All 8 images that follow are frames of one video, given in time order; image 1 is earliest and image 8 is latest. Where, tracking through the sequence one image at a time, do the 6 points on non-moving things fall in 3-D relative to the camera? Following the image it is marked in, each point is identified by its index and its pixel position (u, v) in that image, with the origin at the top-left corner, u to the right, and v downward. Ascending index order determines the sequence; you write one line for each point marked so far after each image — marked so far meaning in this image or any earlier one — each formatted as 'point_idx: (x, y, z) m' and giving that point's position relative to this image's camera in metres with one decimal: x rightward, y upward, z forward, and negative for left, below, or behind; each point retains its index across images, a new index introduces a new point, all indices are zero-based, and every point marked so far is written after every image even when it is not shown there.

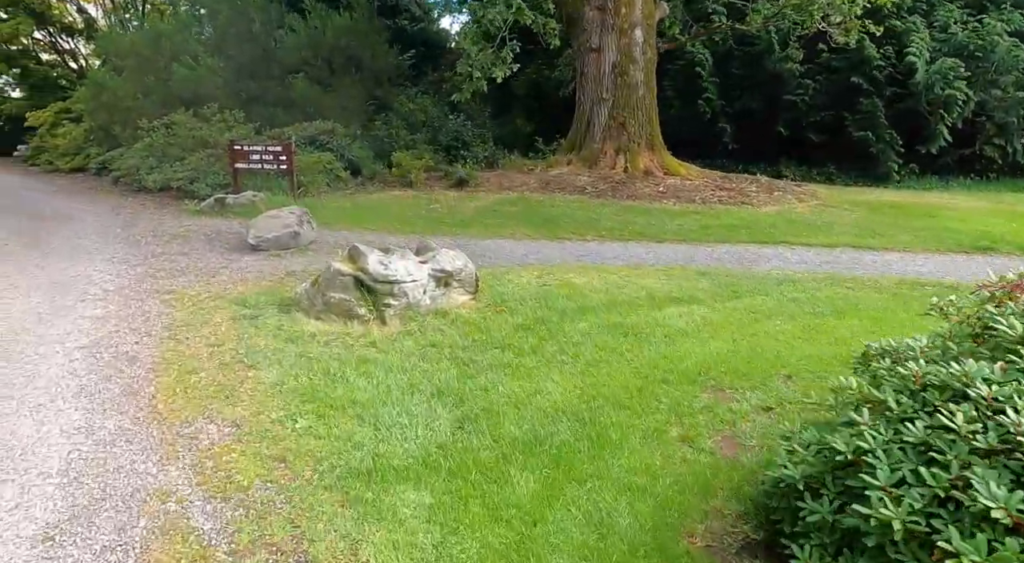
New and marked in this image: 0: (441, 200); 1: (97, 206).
0: (-1.2, +1.4, +9.7) m
1: (-6.5, +1.2, +9.0) m
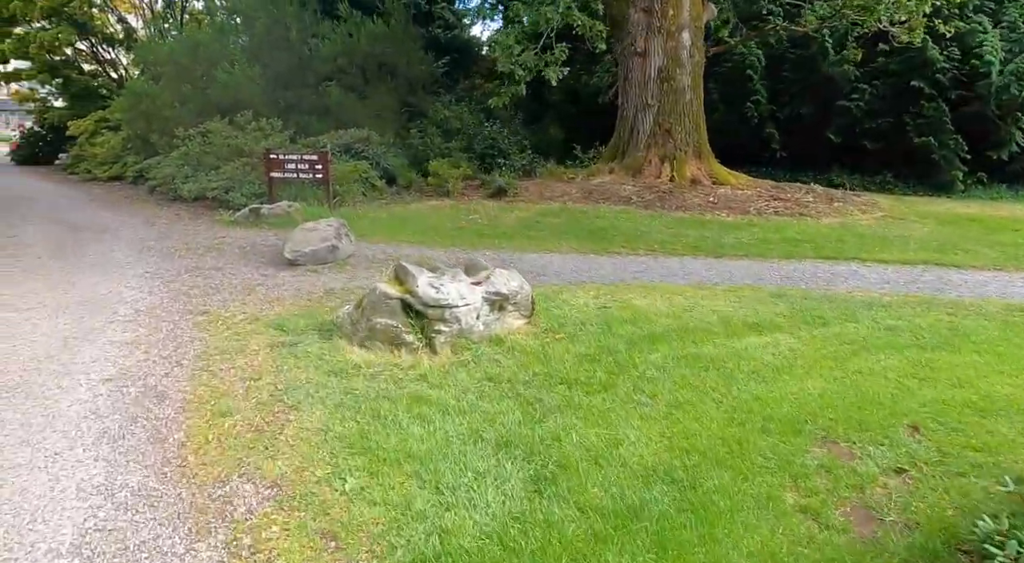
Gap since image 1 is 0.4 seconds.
0: (-0.5, +1.1, +9.3) m
1: (-5.9, +1.0, +8.9) m
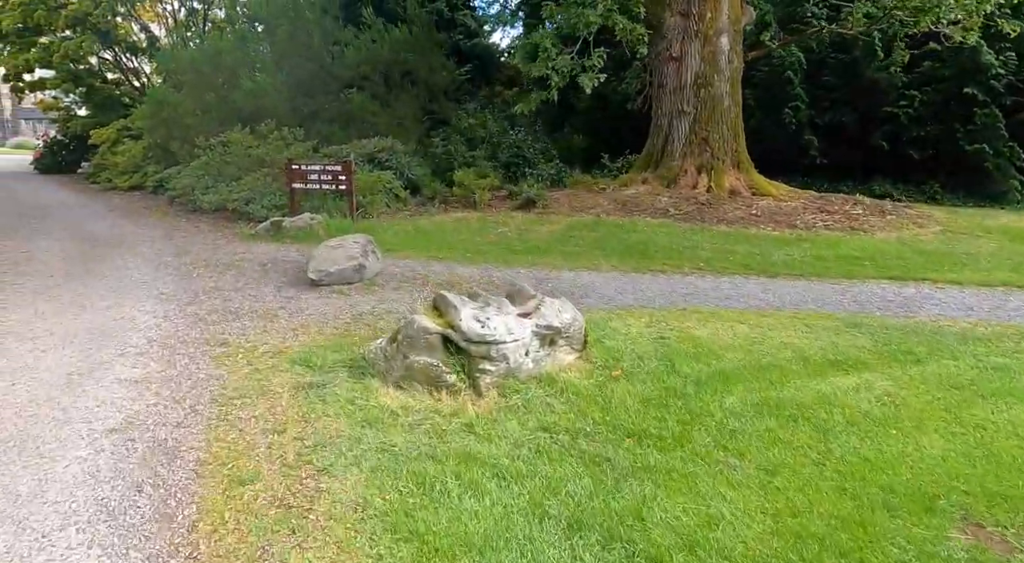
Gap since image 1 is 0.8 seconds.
0: (0.0, +0.9, +8.9) m
1: (-5.4, +0.8, +8.6) m
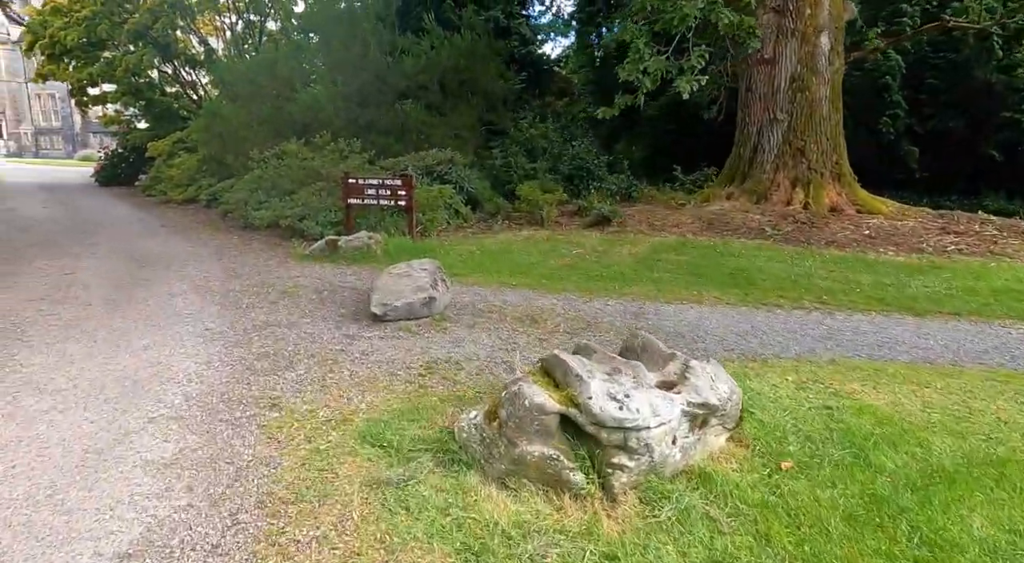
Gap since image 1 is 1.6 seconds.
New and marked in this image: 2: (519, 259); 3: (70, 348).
0: (+1.0, +0.5, +8.0) m
1: (-4.4, +0.5, +8.1) m
2: (+0.1, +0.3, +7.4) m
3: (-3.1, -0.5, +4.0) m
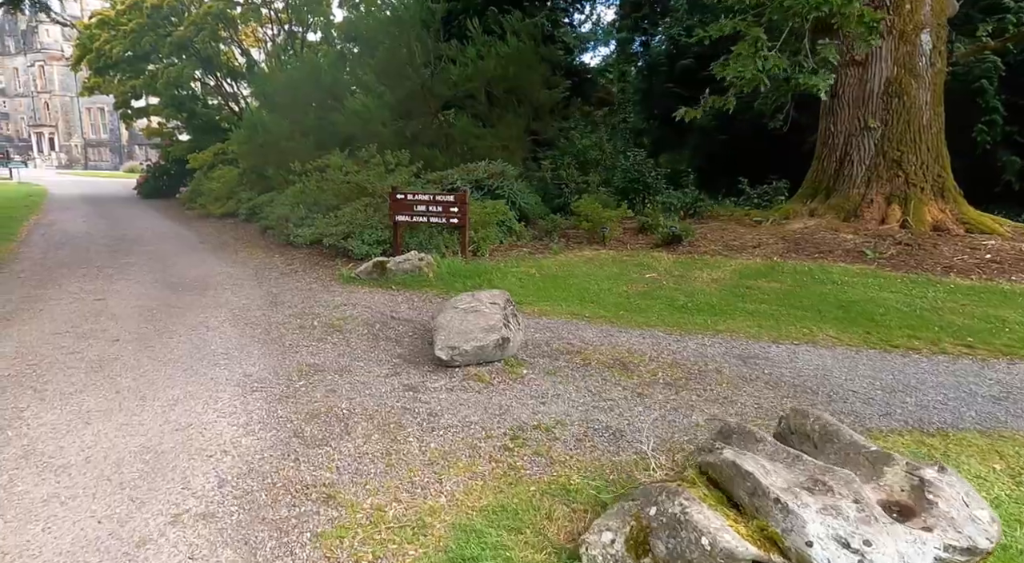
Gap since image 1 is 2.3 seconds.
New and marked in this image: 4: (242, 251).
0: (+1.8, +0.2, +7.2) m
1: (-3.6, +0.2, +7.6) m
2: (+0.8, 0.0, +6.7) m
3: (-2.5, -0.7, +3.4) m
4: (-4.2, +0.5, +8.9) m
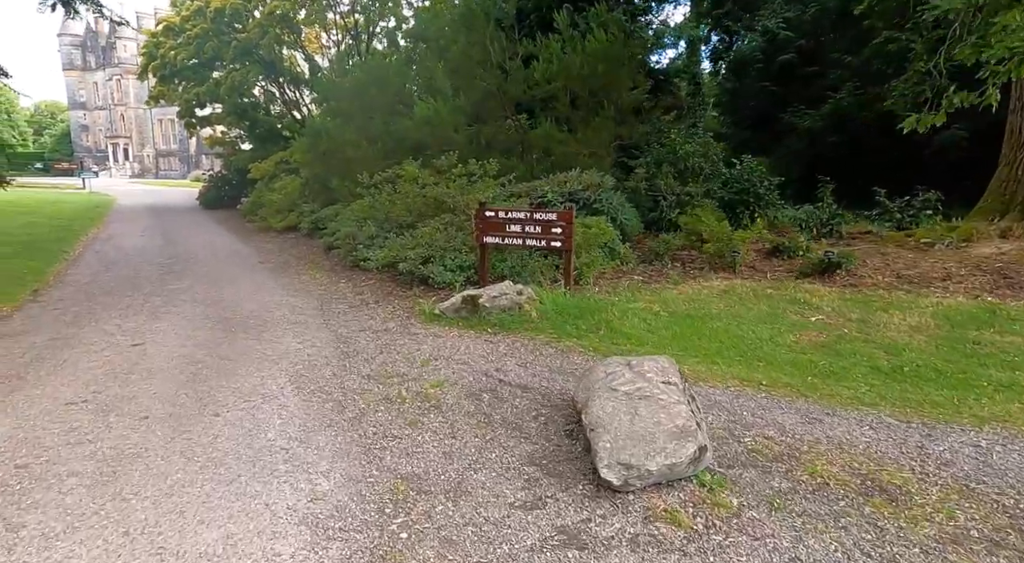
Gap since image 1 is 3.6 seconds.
0: (+3.0, -0.2, +5.6) m
1: (-2.3, -0.2, +6.4) m
2: (+2.0, -0.4, +5.1) m
3: (-1.6, -1.0, +2.1) m
4: (-2.8, +0.1, +7.8) m
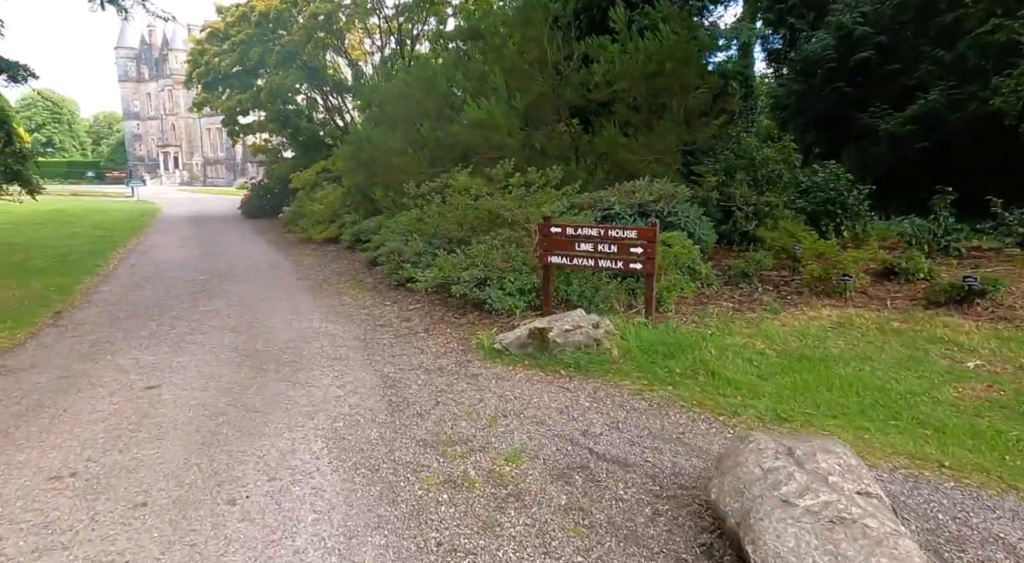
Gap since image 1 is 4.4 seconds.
0: (+3.6, -0.5, +4.5) m
1: (-1.6, -0.4, +5.7) m
2: (+2.6, -0.7, +4.1) m
3: (-1.2, -1.2, +1.3) m
4: (-2.0, -0.2, +7.1) m
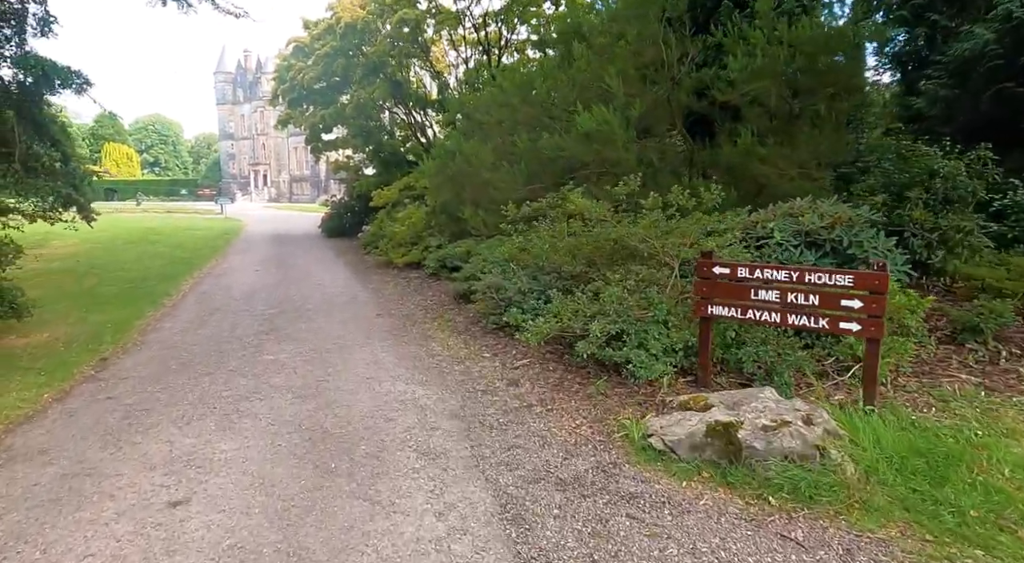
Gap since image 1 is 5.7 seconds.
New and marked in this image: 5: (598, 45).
0: (+4.5, -0.9, +2.5) m
1: (-0.6, -0.8, +4.3) m
2: (+3.4, -1.1, +2.3) m
3: (-0.7, -1.5, -0.1) m
4: (-0.8, -0.6, +5.8) m
5: (+1.4, +3.7, +9.0) m
